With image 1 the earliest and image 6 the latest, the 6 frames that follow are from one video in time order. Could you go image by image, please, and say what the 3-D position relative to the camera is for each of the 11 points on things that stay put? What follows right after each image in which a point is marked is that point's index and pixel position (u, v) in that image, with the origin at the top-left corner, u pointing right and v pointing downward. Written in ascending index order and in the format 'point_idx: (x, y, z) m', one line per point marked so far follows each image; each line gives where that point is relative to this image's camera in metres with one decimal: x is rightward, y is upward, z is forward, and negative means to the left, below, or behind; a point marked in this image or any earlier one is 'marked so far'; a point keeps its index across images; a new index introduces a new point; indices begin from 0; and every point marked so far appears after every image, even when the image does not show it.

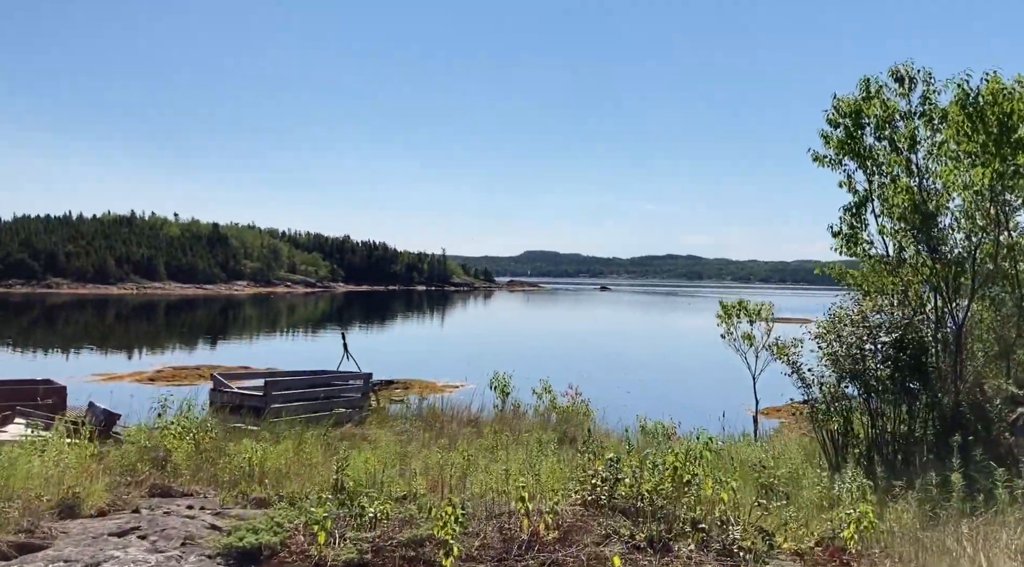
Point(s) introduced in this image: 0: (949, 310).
0: (+5.6, -0.3, +11.2) m
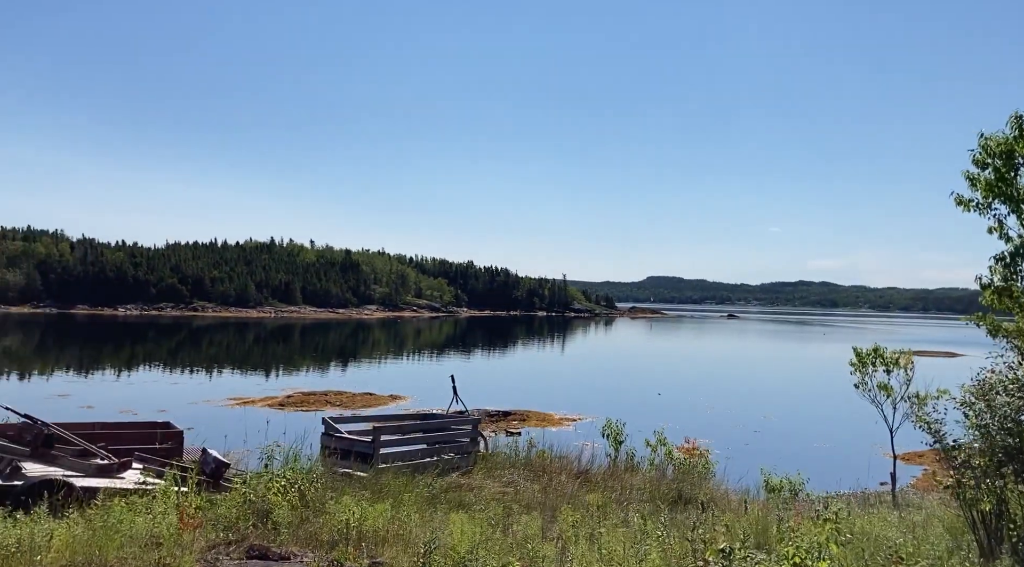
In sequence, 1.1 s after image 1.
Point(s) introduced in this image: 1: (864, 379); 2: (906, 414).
0: (+6.9, -1.0, +9.8) m
1: (+7.3, -2.0, +17.9) m
2: (+8.0, -2.7, +17.7) m
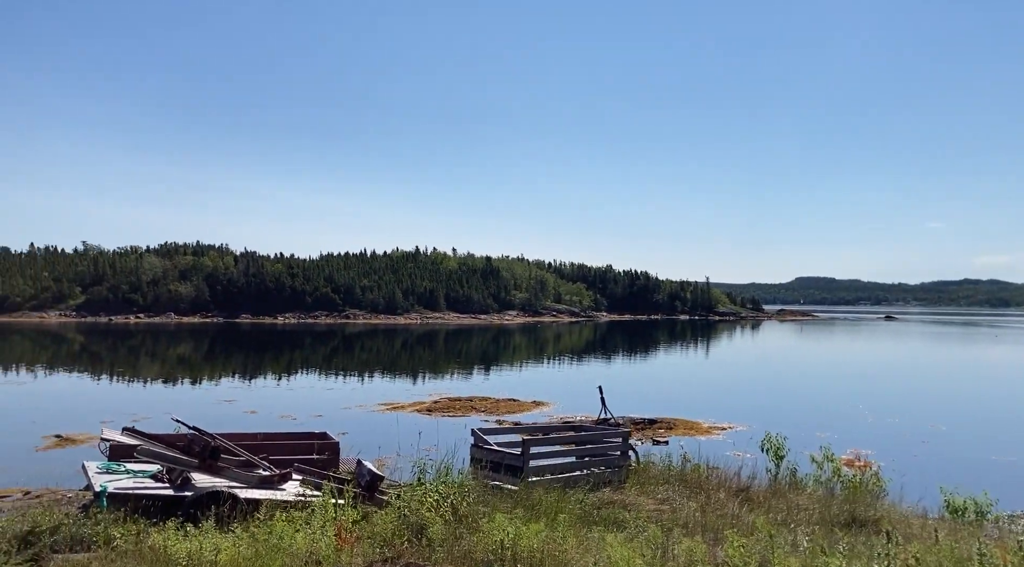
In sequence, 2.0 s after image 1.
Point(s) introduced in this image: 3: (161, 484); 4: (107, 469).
0: (+8.5, -1.0, +8.1) m
1: (+10.2, -2.0, +16.1) m
2: (+10.9, -2.6, +15.7) m
3: (-4.8, -2.8, +11.8) m
4: (-5.8, -2.7, +12.5) m
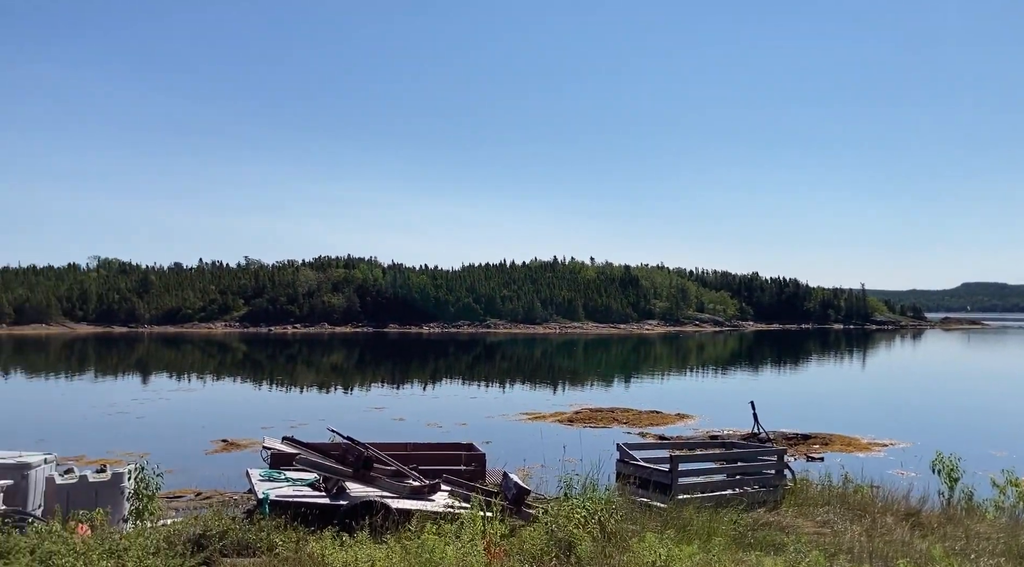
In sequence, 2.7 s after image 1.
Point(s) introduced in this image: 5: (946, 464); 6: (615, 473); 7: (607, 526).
0: (+9.8, -1.1, +6.5) m
1: (+12.7, -2.1, +14.1) m
2: (+13.4, -2.7, +13.6) m
3: (-2.8, -3.0, +12.3) m
4: (-3.7, -2.9, +13.0) m
5: (+8.0, -3.3, +15.9) m
6: (+1.8, -3.2, +14.6) m
7: (+1.2, -3.0, +10.6) m
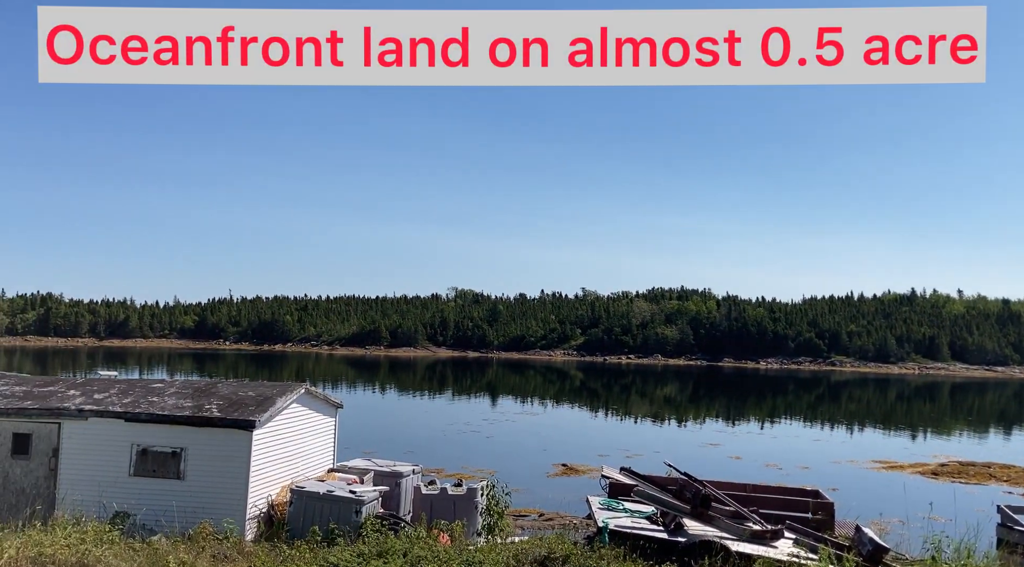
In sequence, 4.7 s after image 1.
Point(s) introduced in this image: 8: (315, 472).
0: (+11.6, -1.3, +2.2) m
1: (+17.1, -2.6, +8.1) m
2: (+17.5, -3.2, +7.4) m
3: (+2.0, -3.4, +12.2) m
4: (+1.5, -3.4, +13.3) m
5: (+13.4, -3.9, +11.6) m
6: (+7.1, -3.8, +12.7) m
7: (+5.1, -3.4, +9.2) m
8: (-3.7, -3.5, +16.1) m
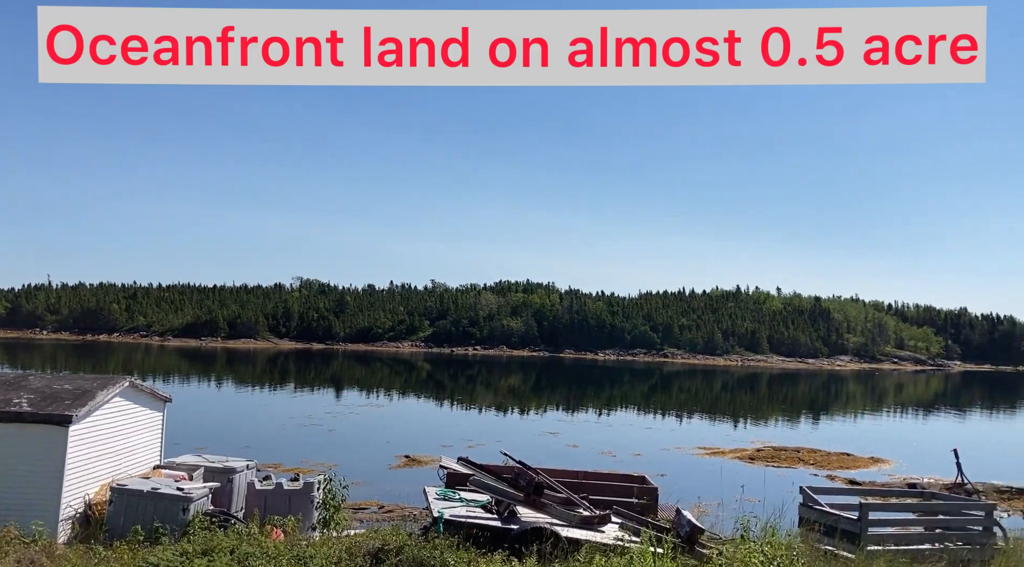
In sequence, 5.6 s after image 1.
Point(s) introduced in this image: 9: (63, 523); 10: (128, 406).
0: (+10.8, -1.5, +4.3) m
1: (+15.2, -2.8, +11.1) m
2: (+15.8, -3.4, +10.4) m
3: (-0.3, -3.3, +12.5) m
4: (-1.0, -3.3, +13.4) m
5: (+11.0, -4.0, +13.8) m
6: (+4.6, -3.7, +13.9) m
7: (+3.2, -3.4, +10.0) m
8: (-6.6, -3.3, +15.3) m
9: (-6.9, -3.7, +13.2) m
10: (-6.6, -2.1, +15.0) m
